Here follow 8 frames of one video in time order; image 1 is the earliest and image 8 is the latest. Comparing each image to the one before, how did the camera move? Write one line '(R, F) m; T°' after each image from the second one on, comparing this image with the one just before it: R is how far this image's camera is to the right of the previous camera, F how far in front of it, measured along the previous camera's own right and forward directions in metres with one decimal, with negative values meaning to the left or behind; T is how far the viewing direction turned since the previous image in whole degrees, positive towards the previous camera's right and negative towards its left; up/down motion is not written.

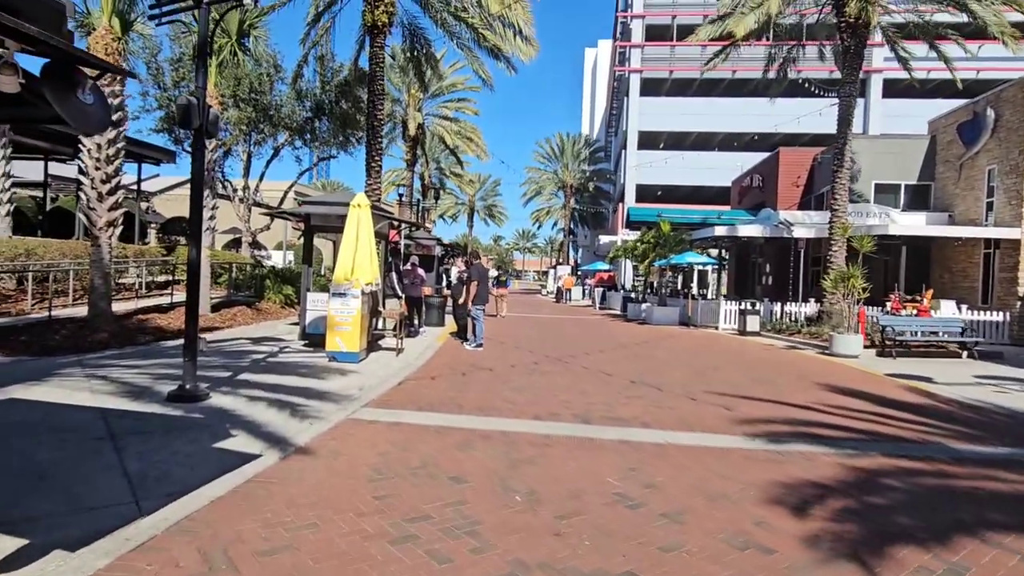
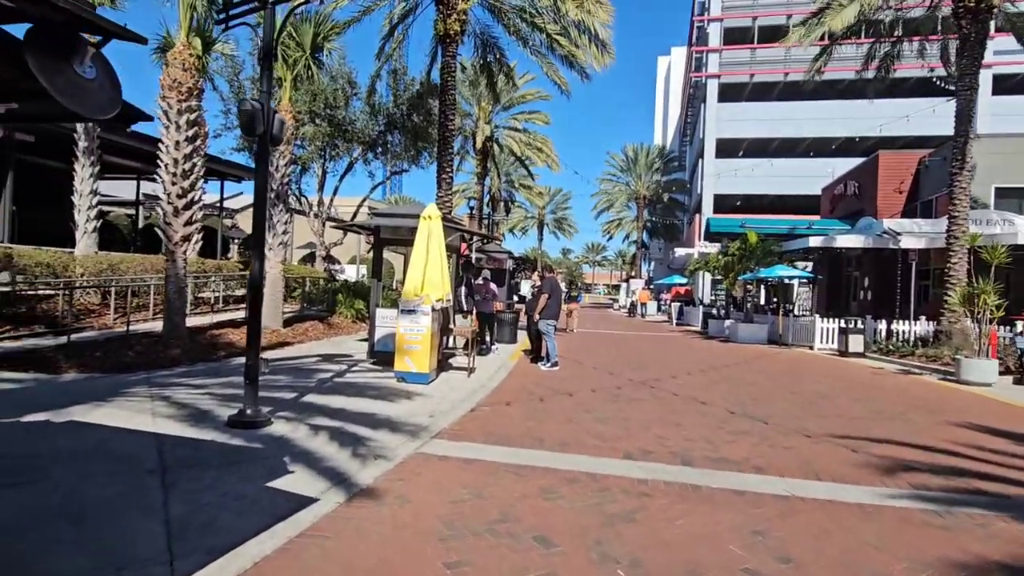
(-0.2, +0.9) m; -6°
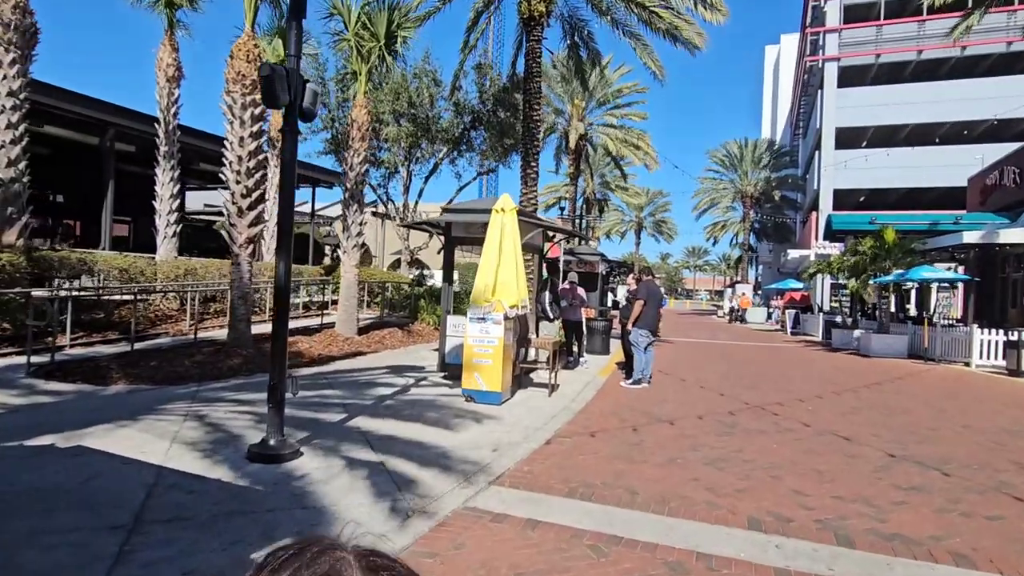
(+0.1, +1.6) m; -9°
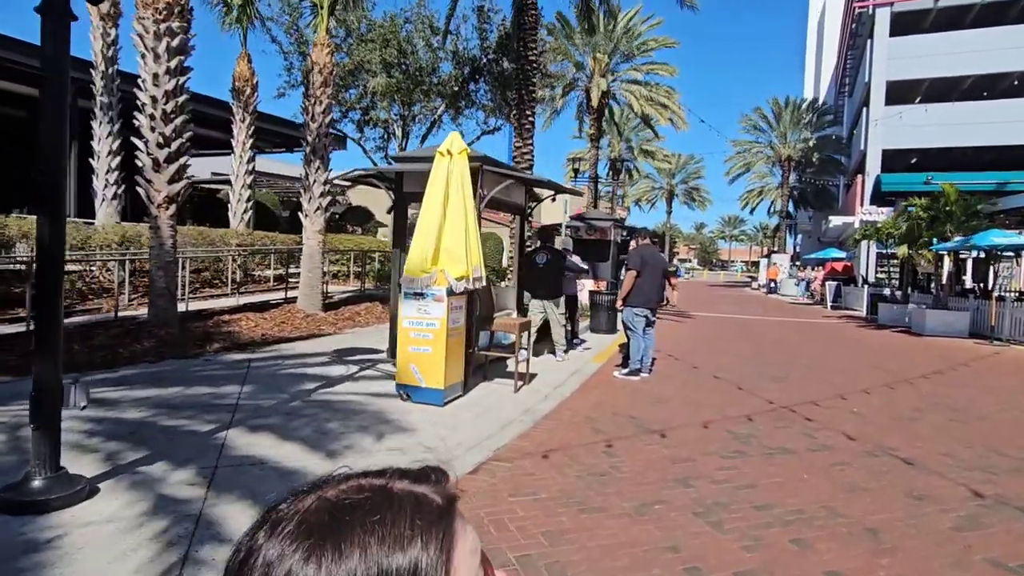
(+0.9, +2.1) m; -3°
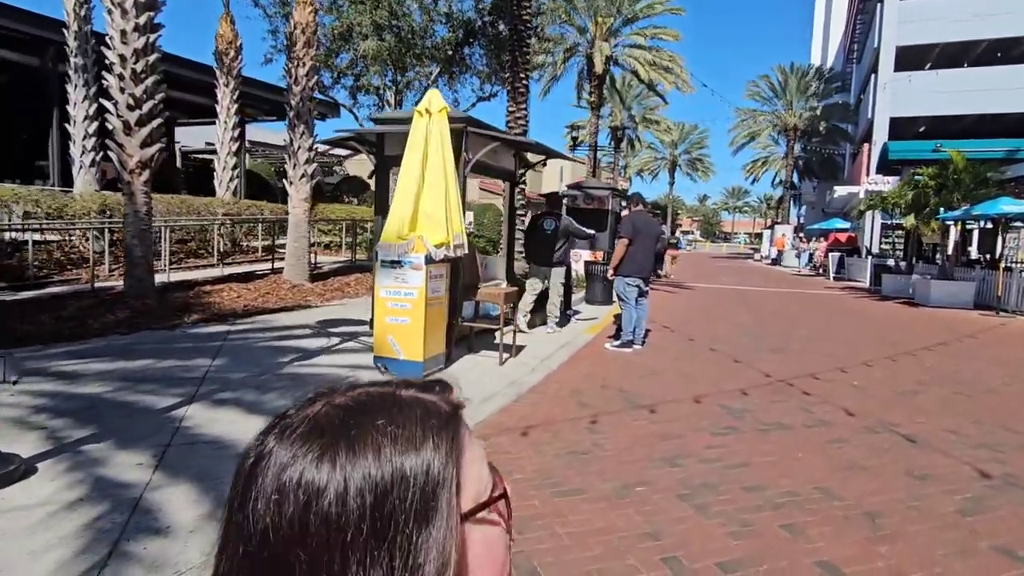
(+0.2, +0.4) m; 0°
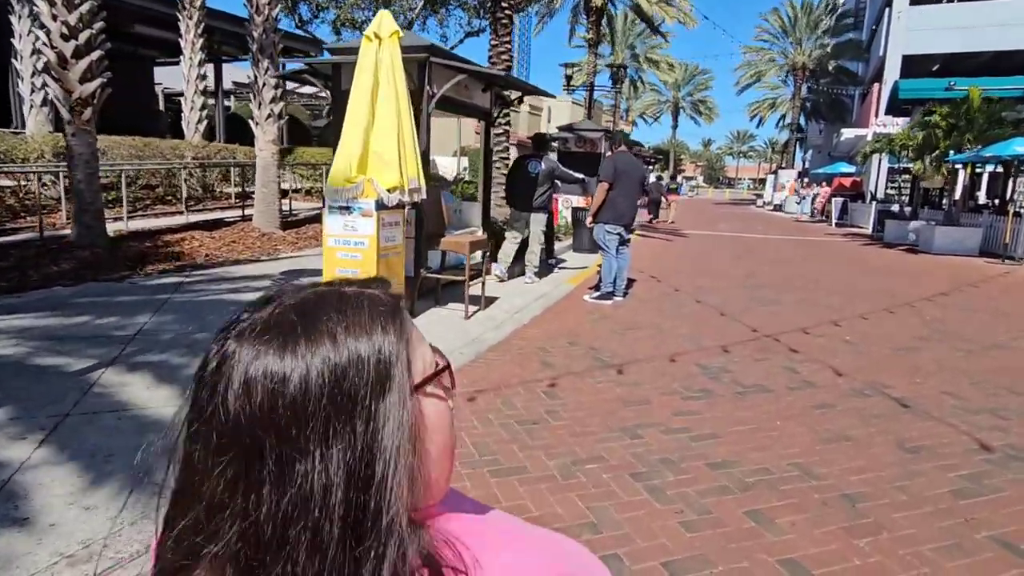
(+0.4, +0.6) m; 0°
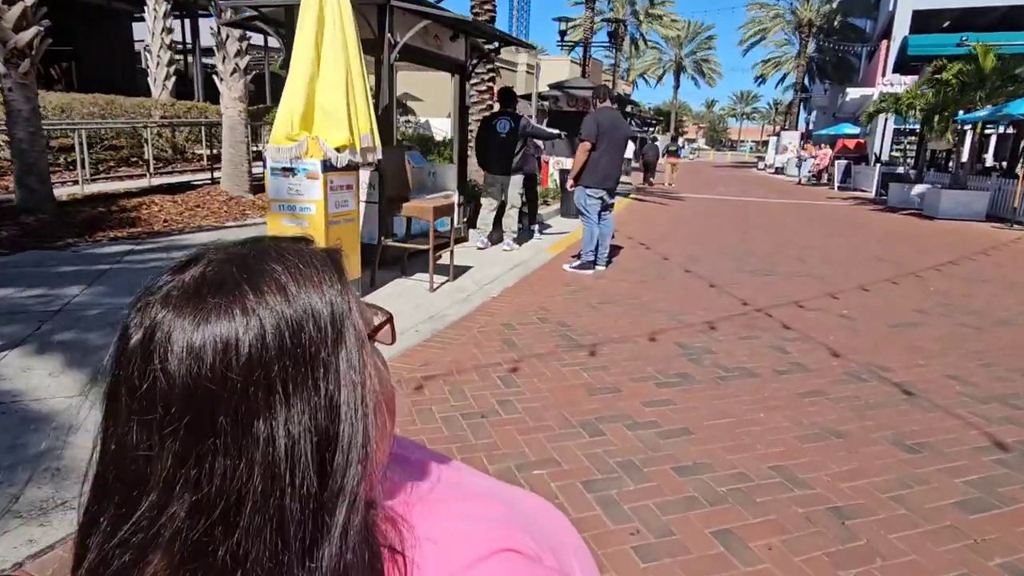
(+0.3, +0.5) m; 0°
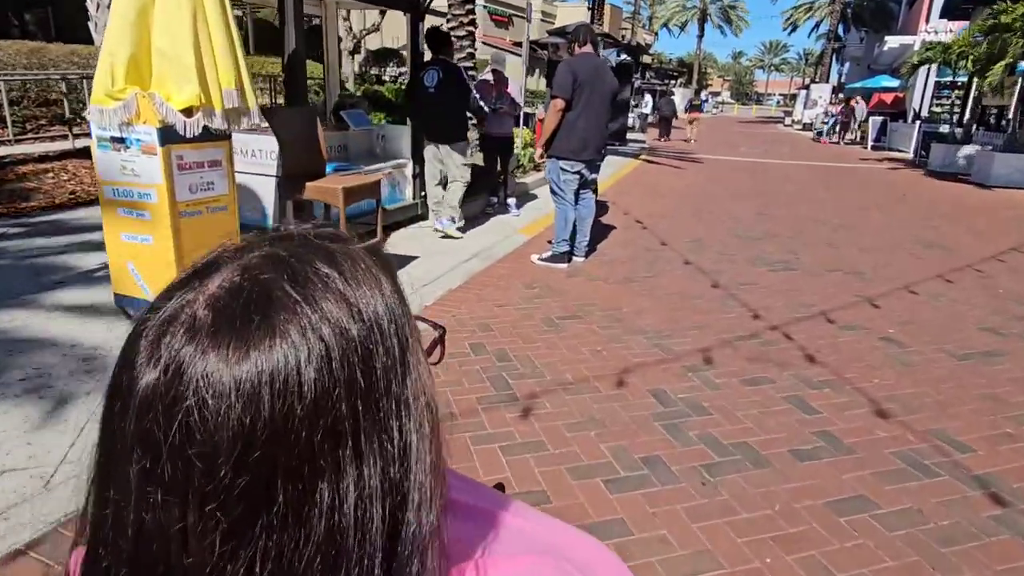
(+0.6, +1.5) m; -2°
